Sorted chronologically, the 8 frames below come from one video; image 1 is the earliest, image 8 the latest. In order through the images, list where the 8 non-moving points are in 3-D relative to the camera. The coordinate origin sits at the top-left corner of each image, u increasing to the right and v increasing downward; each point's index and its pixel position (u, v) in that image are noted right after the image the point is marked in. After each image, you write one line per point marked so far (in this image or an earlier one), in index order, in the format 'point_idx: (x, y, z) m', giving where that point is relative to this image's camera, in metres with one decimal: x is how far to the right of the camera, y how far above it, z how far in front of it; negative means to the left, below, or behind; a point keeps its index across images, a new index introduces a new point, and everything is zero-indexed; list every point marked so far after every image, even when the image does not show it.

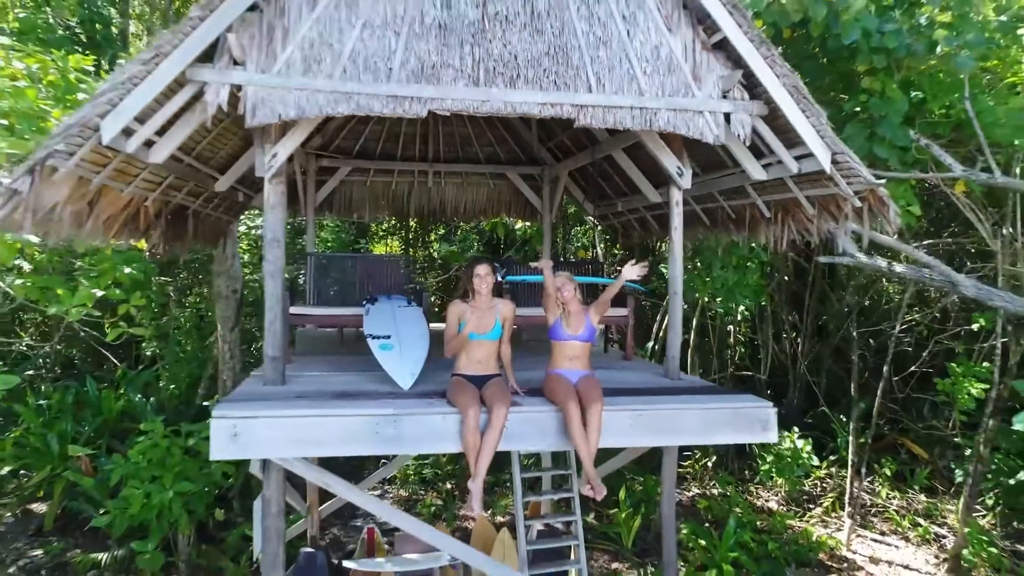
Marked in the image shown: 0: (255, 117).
0: (-0.9, +0.6, +2.9) m
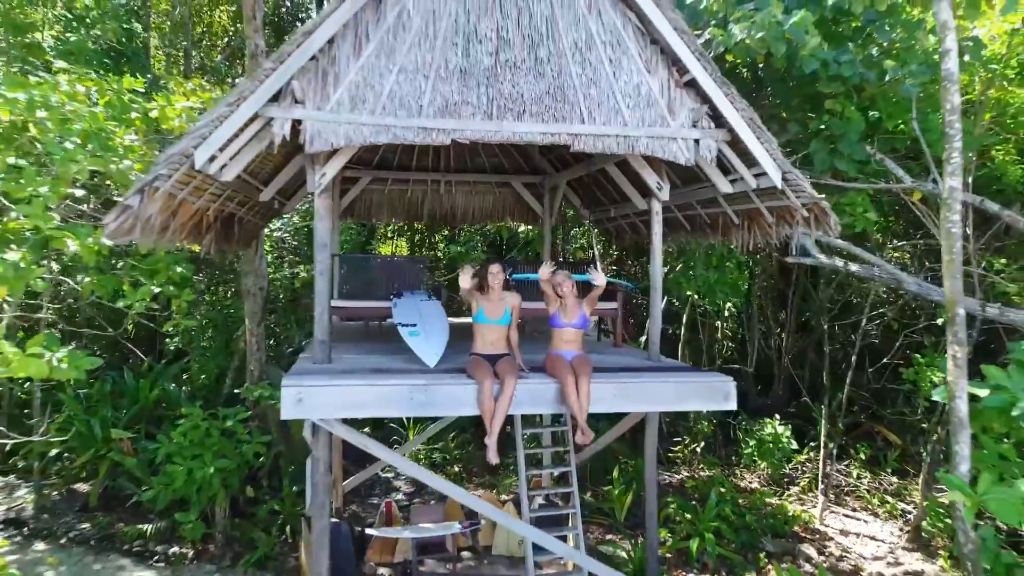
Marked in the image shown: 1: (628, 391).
0: (-0.8, +0.6, +3.7) m
1: (+0.5, -0.5, +4.1) m
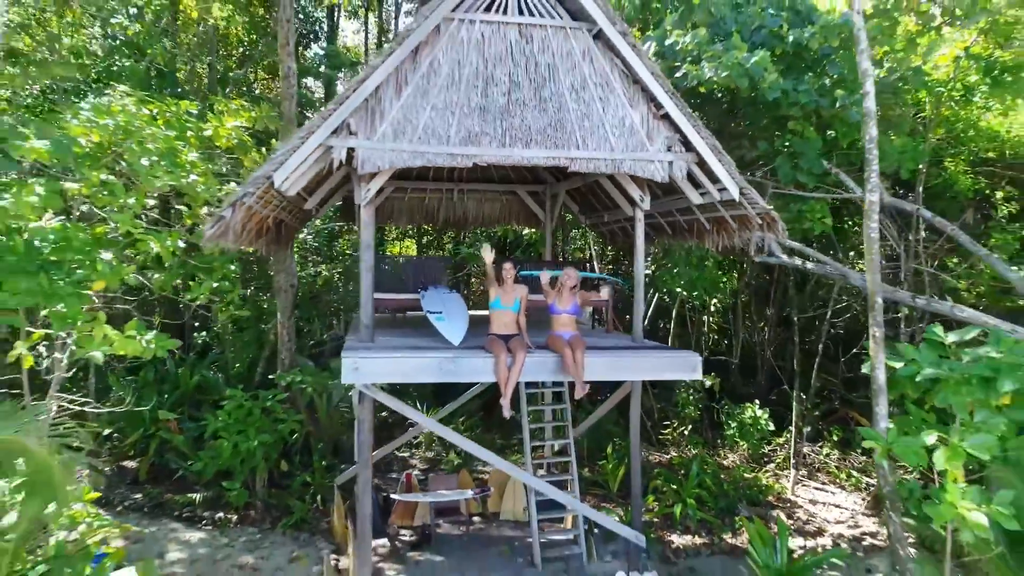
0: (-0.8, +0.6, +4.6) m
1: (+0.6, -0.4, +5.0) m
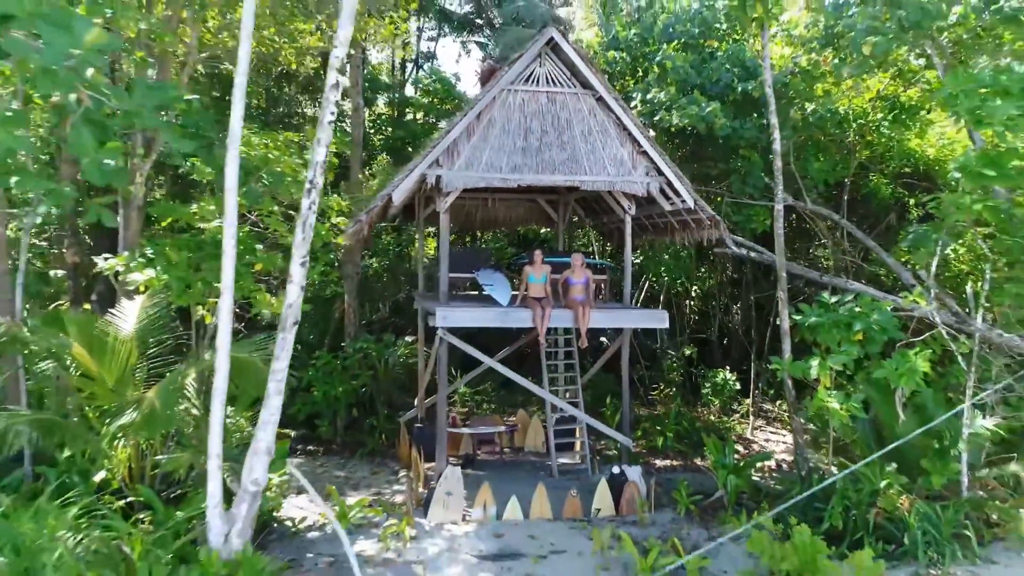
0: (-0.5, +0.8, +7.1) m
1: (+0.8, -0.3, +7.5) m
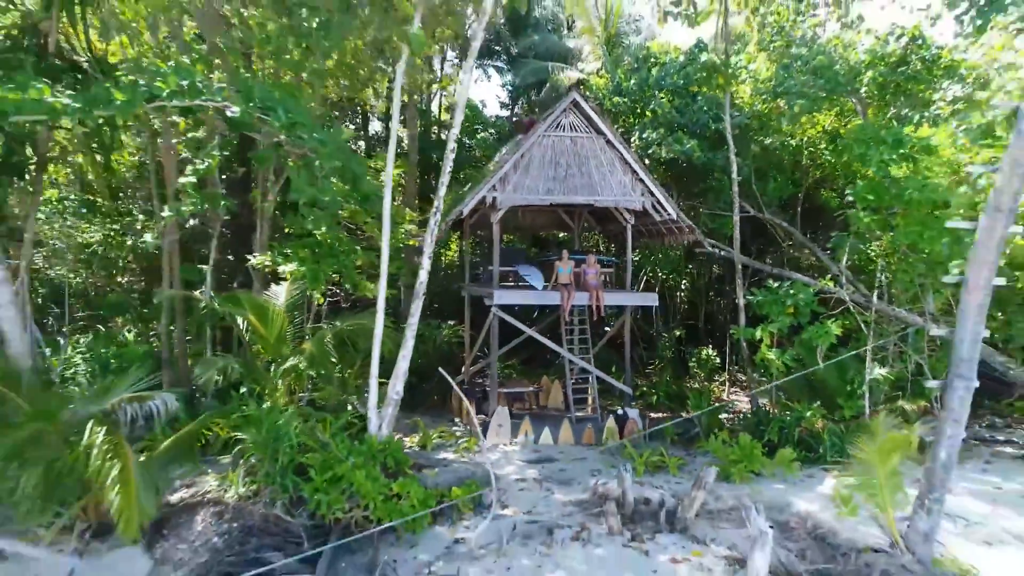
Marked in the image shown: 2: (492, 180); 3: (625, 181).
0: (-0.1, +0.9, +10.0) m
1: (+1.2, -0.1, +10.4) m
2: (-0.2, +1.2, +9.9) m
3: (+1.3, +1.3, +10.4) m
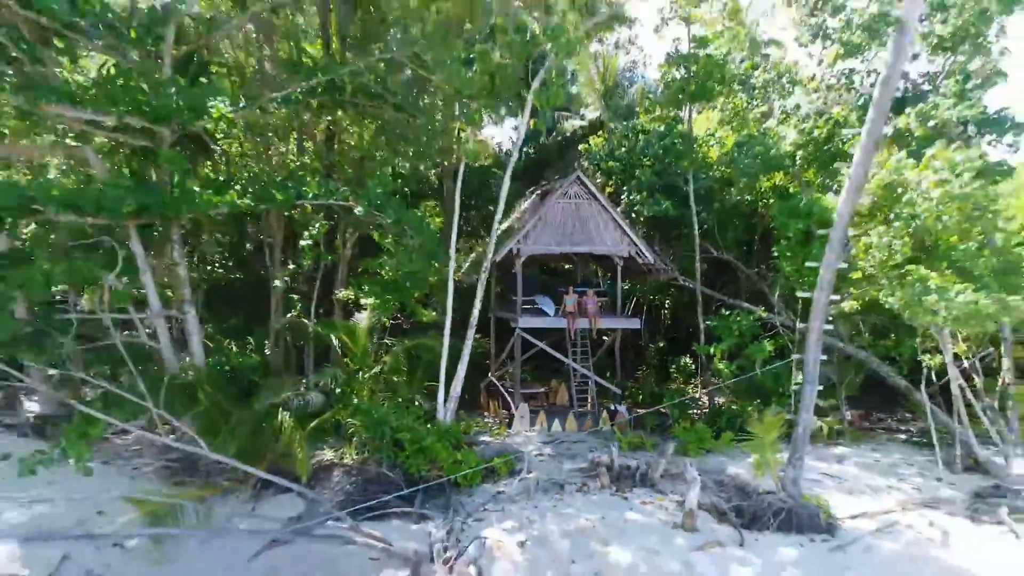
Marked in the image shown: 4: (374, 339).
0: (+0.2, +0.5, +13.5) m
1: (+1.5, -0.6, +13.9) m
2: (+0.1, +0.8, +13.5) m
3: (+1.6, +0.8, +13.9) m
4: (-2.1, -0.8, +13.3) m
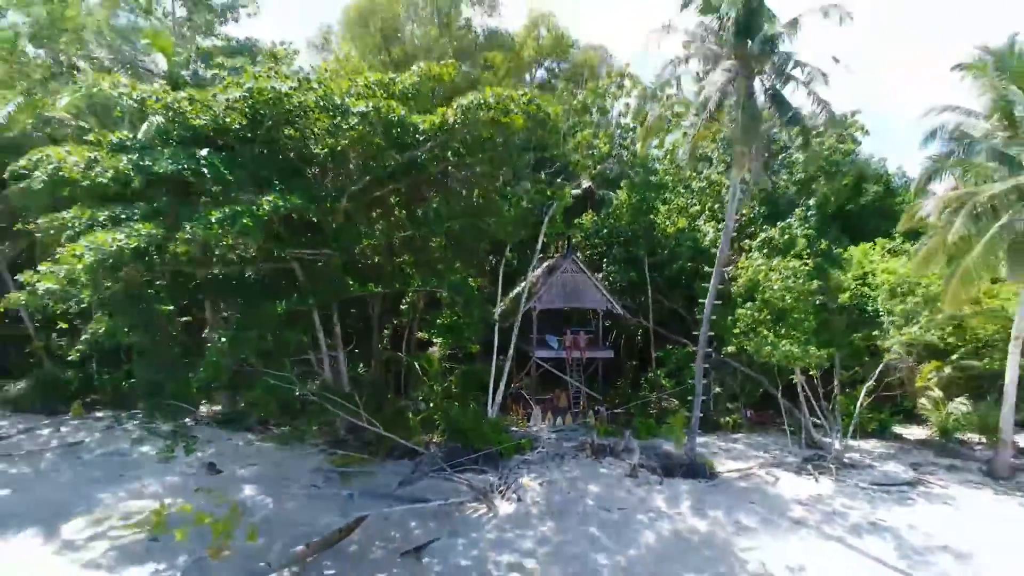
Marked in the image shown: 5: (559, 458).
0: (+0.6, -0.5, +20.8) m
1: (+2.0, -1.6, +21.2) m
2: (+0.5, -0.2, +20.7) m
3: (+2.1, -0.2, +21.2) m
4: (-1.6, -1.8, +20.6) m
5: (+1.0, -3.5, +18.0) m
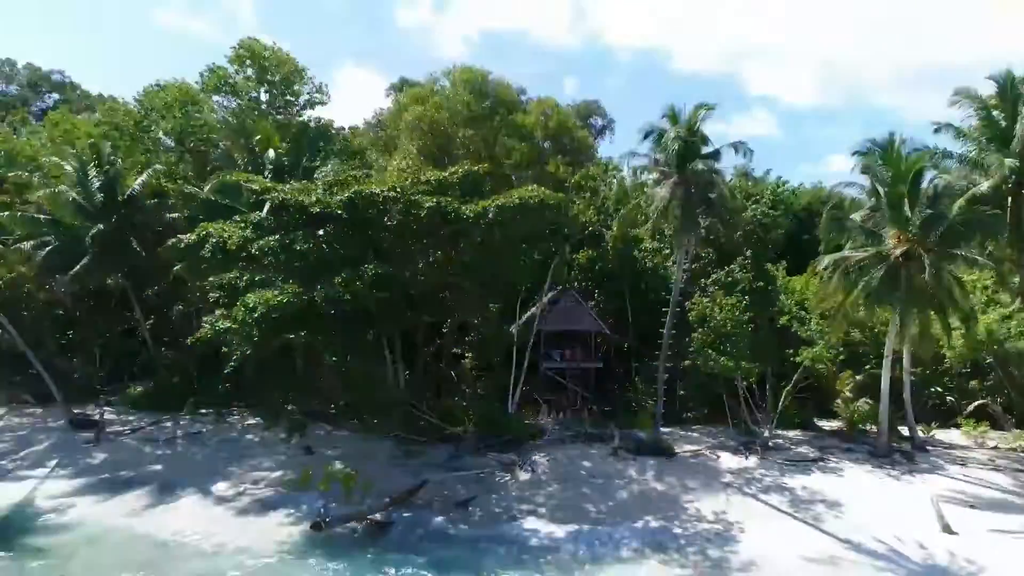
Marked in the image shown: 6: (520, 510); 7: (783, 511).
0: (+1.0, -1.3, +27.2) m
1: (+2.4, -2.4, +27.6) m
2: (+0.9, -1.1, +27.1) m
3: (+2.5, -1.0, +27.6) m
4: (-1.2, -2.6, +27.0) m
5: (+1.4, -4.3, +24.4) m
6: (+0.2, -4.9, +19.4) m
7: (+6.0, -4.9, +19.2) m
